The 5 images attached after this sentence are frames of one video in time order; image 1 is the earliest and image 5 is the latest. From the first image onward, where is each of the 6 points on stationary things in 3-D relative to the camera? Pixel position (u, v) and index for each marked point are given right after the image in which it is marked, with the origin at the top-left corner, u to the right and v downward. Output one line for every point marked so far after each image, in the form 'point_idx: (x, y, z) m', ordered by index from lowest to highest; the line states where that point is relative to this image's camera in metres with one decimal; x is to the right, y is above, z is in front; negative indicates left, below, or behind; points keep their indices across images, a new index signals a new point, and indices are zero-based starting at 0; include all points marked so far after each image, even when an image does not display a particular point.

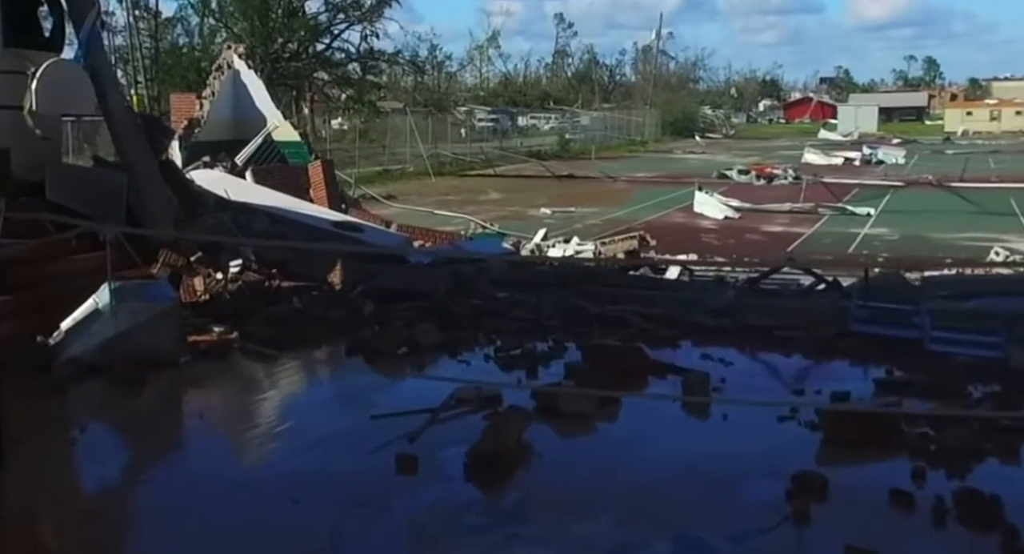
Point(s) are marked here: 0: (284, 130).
0: (-4.3, +2.8, +18.3) m
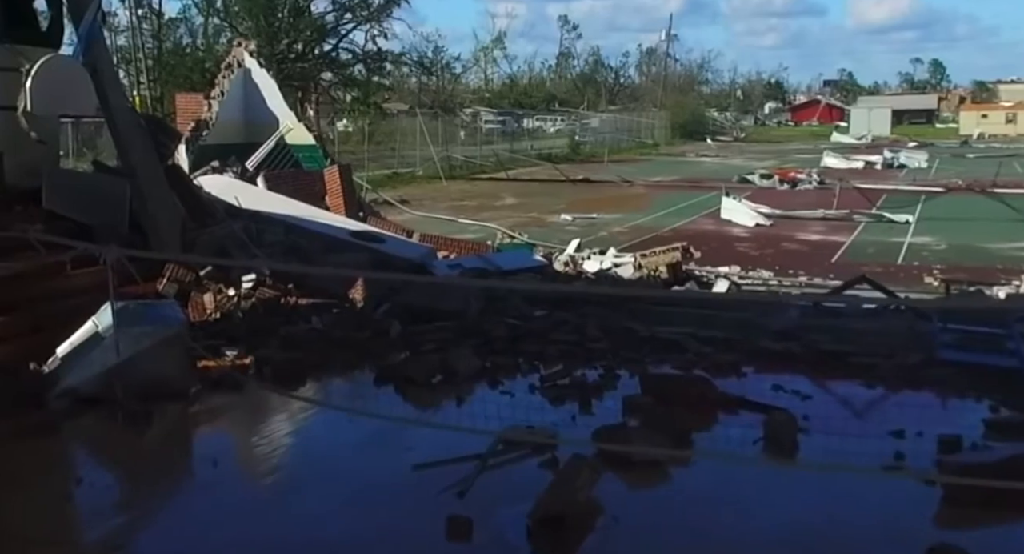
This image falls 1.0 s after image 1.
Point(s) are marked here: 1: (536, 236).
0: (-3.8, +2.6, +17.3) m
1: (+0.5, +0.8, +19.9) m
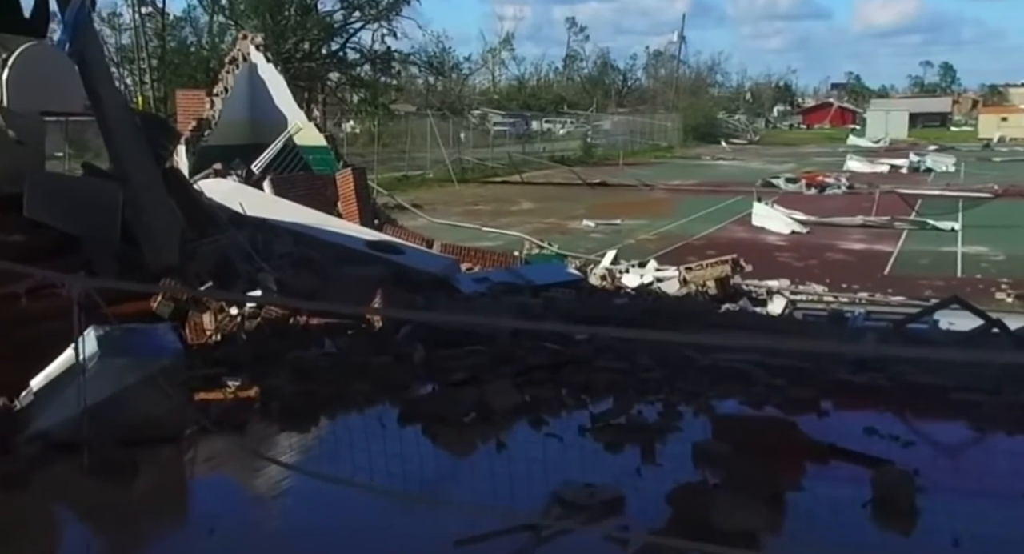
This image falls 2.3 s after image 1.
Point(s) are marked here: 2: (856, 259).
0: (-3.4, +2.4, +16.2) m
1: (+0.9, +0.6, +18.8) m
2: (+5.7, +0.3, +16.2) m
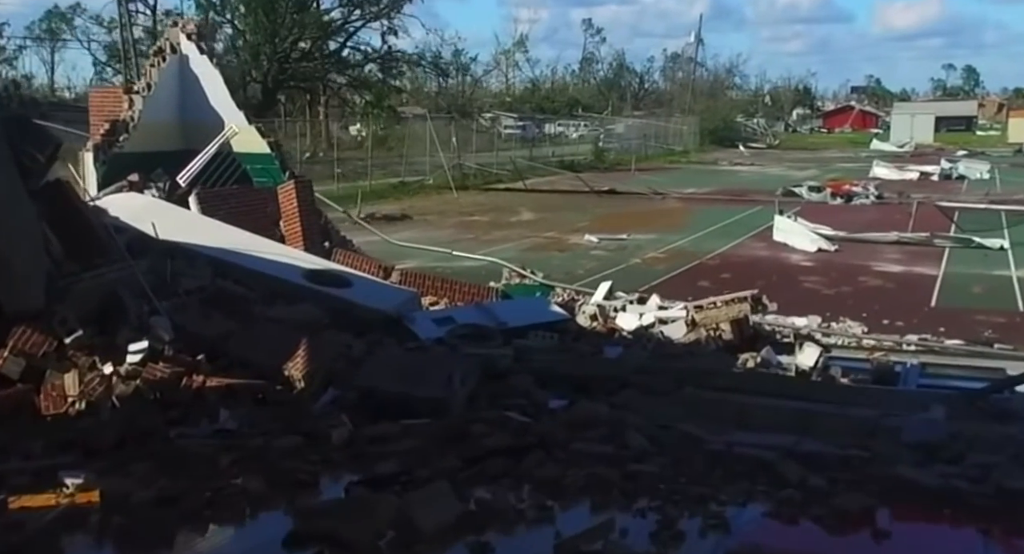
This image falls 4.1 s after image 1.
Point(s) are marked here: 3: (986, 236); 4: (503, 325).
0: (-3.6, +2.0, +14.2) m
1: (+0.8, +0.2, +16.7) m
2: (+5.5, -0.1, +14.0) m
3: (+8.9, +0.8, +18.4) m
4: (-0.1, -0.4, +9.0) m
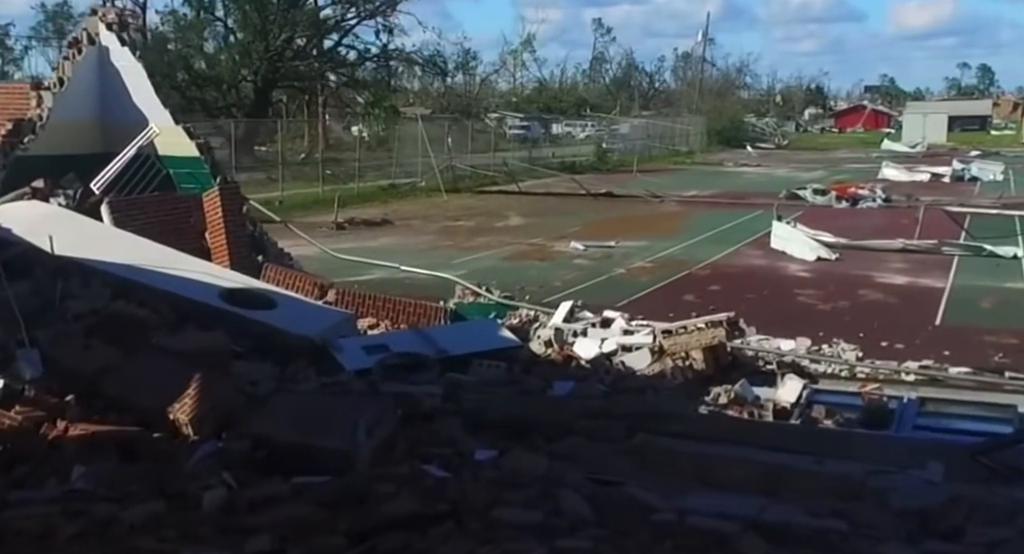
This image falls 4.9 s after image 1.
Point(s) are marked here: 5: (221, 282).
0: (-4.1, +1.9, +13.1) m
1: (+0.4, +0.1, +15.6) m
2: (+5.1, -0.3, +12.9) m
3: (+8.6, +0.6, +17.1) m
4: (-0.6, -0.6, +7.9) m
5: (-2.6, -0.1, +8.4) m
